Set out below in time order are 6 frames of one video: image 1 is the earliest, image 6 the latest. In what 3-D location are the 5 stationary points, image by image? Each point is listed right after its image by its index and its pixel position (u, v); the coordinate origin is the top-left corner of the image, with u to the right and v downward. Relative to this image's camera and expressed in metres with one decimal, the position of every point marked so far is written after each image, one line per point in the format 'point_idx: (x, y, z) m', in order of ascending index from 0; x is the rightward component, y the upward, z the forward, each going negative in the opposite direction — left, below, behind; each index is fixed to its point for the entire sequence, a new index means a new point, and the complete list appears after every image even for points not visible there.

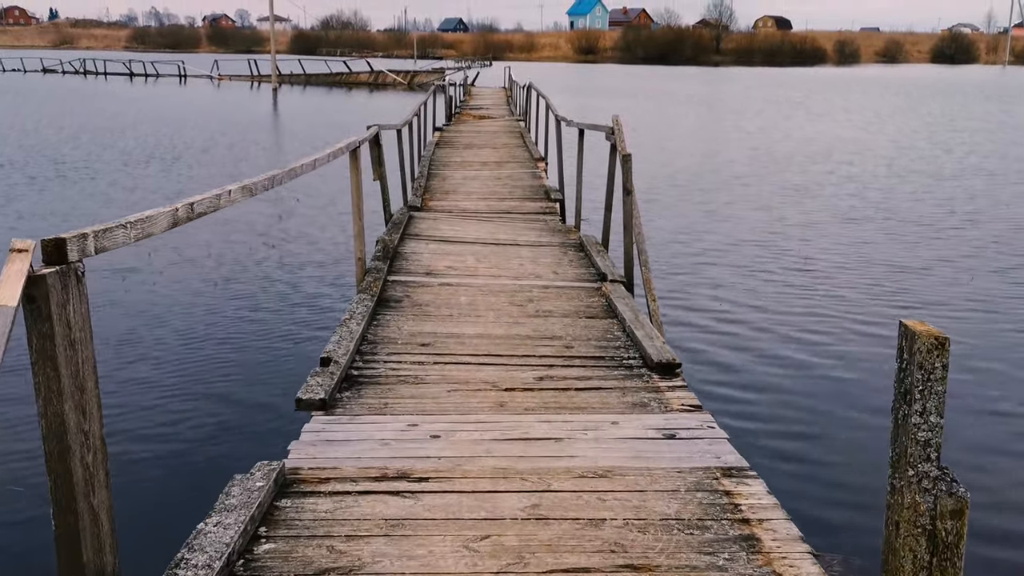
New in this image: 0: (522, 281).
0: (+0.1, 0.0, +5.9) m
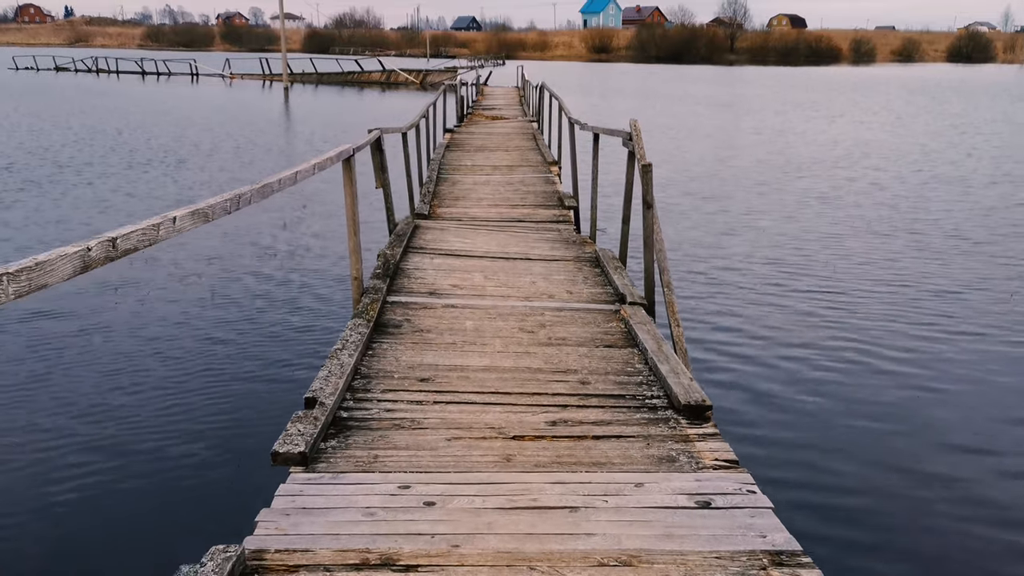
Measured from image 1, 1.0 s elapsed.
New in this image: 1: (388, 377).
0: (+0.1, -0.1, +5.4) m
1: (-0.5, -0.3, +4.2) m
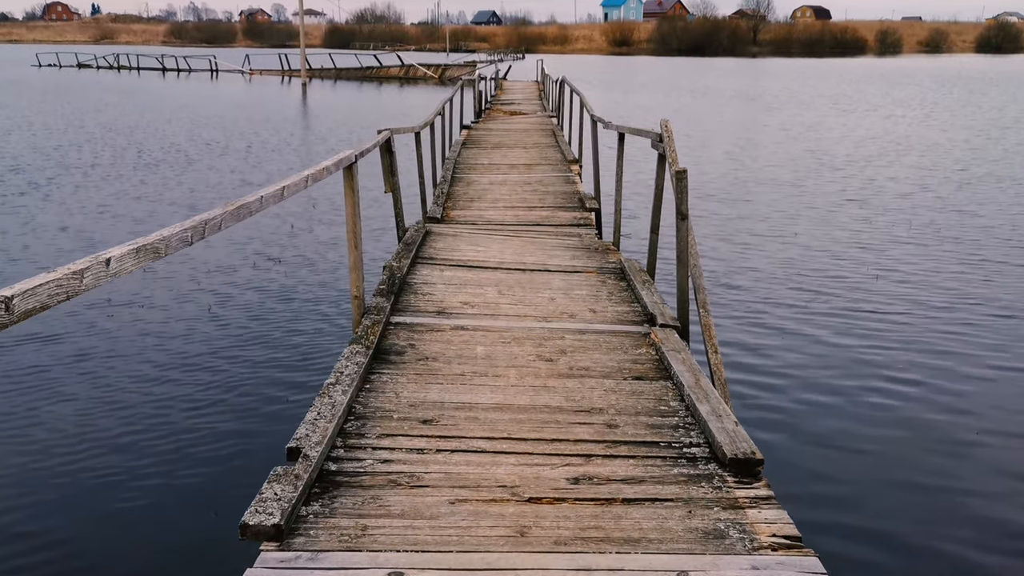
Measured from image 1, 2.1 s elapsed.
0: (+0.2, -0.2, +4.8) m
1: (-0.4, -0.4, +3.6) m
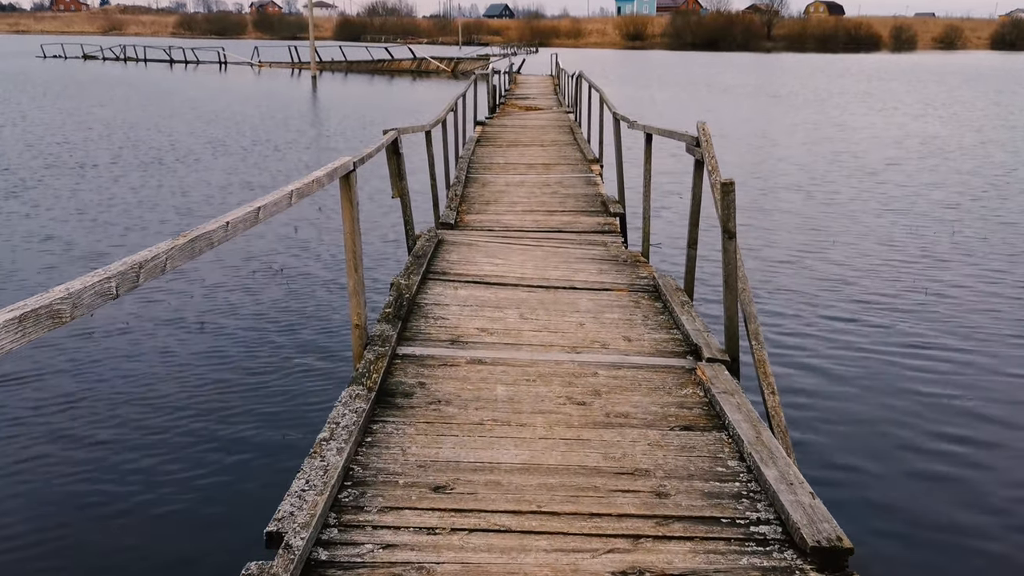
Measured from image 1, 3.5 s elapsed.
0: (+0.3, -0.3, +4.2) m
1: (-0.4, -0.6, +3.0) m
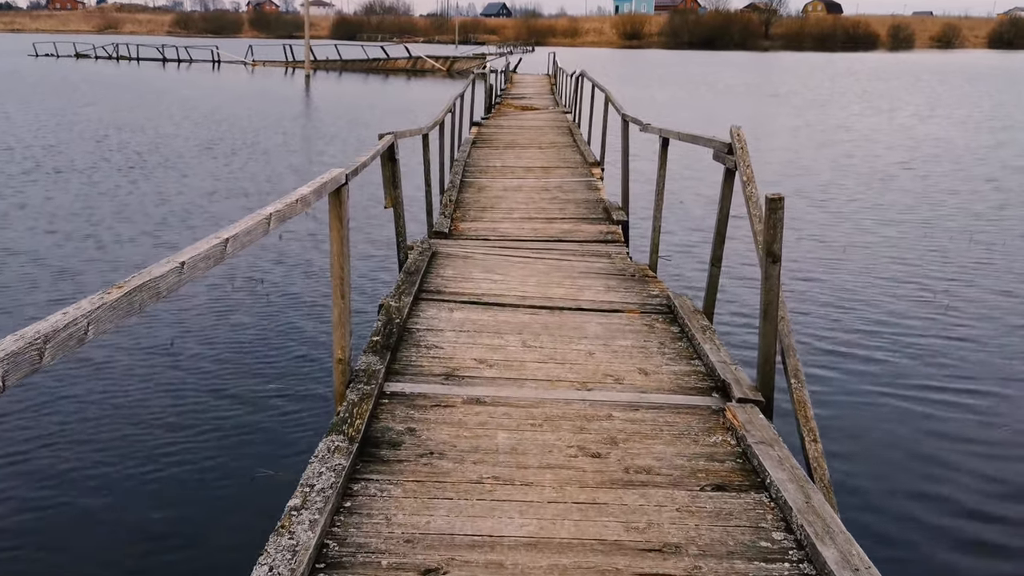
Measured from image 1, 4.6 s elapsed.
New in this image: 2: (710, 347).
0: (+0.3, -0.4, +3.7) m
1: (-0.3, -0.7, +2.5) m
2: (+0.8, -0.2, +4.2) m
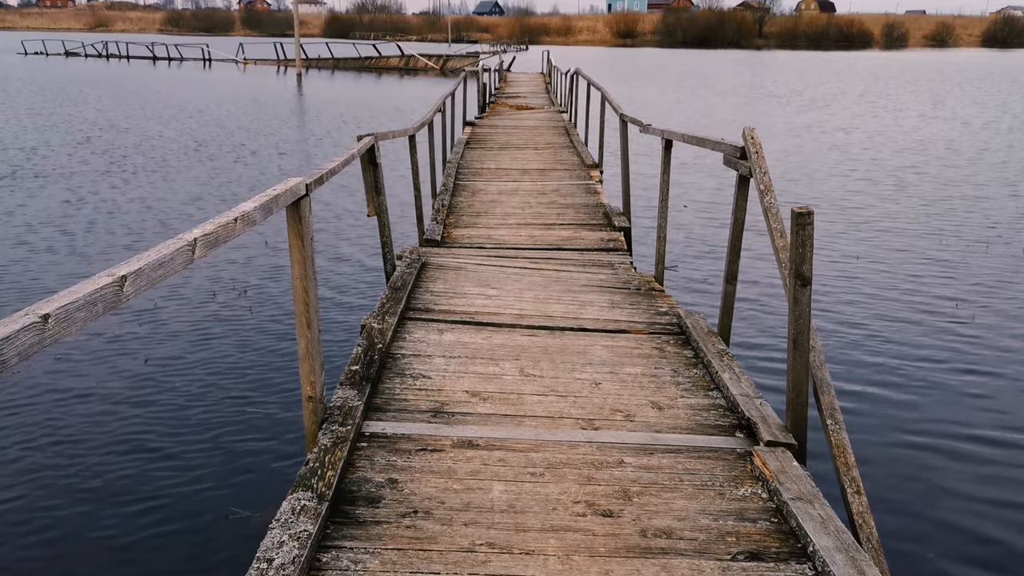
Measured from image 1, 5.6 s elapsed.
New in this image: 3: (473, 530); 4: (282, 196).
0: (+0.3, -0.5, +3.3) m
1: (-0.3, -0.7, +2.1) m
2: (+0.8, -0.3, +3.7) m
3: (-0.1, -0.6, +2.7) m
4: (-0.6, +0.2, +2.9) m
